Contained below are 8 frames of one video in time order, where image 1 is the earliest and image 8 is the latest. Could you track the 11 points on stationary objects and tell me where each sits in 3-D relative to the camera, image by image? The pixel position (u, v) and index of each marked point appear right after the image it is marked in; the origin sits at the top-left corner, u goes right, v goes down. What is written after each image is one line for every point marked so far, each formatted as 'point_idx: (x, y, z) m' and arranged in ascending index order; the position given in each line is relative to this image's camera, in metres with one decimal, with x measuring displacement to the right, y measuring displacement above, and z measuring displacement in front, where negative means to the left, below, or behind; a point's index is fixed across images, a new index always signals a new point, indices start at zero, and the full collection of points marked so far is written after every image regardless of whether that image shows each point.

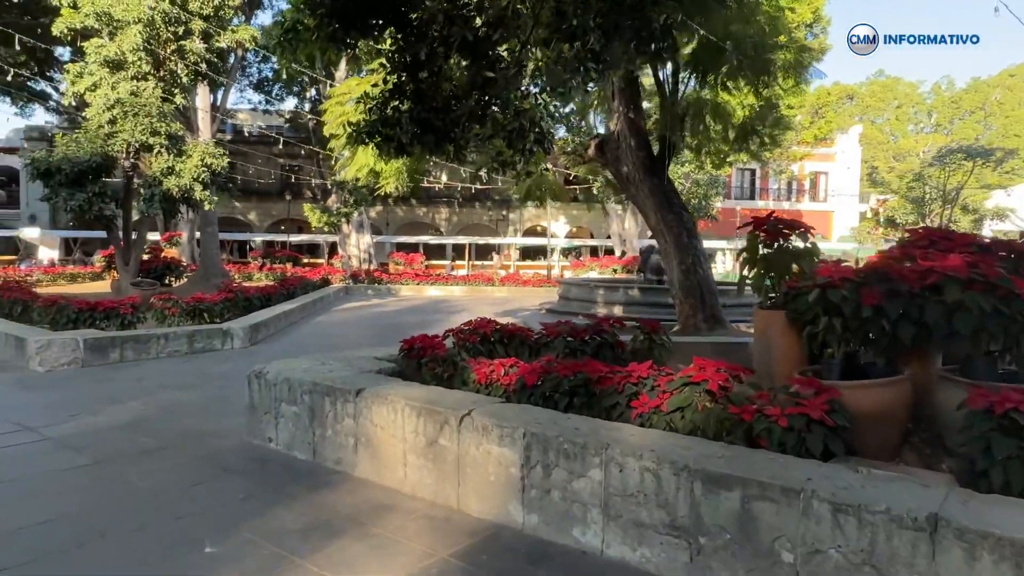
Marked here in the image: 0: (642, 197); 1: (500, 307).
0: (+1.8, +1.2, +9.4) m
1: (-0.3, -0.4, +15.7) m
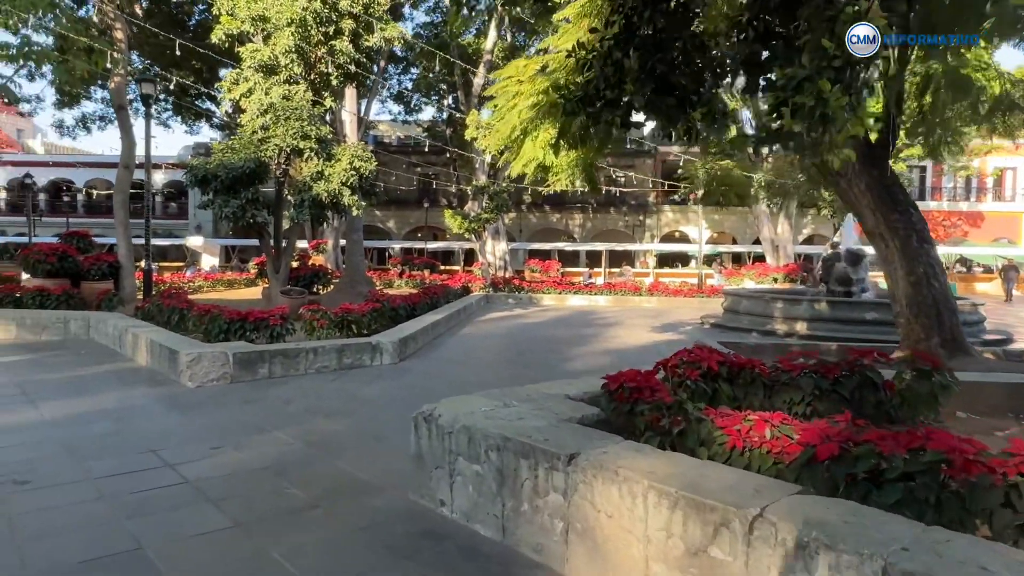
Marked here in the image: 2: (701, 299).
0: (+3.9, +1.1, +7.7) m
1: (+3.0, -0.7, +14.3) m
2: (+5.2, -0.3, +18.8) m
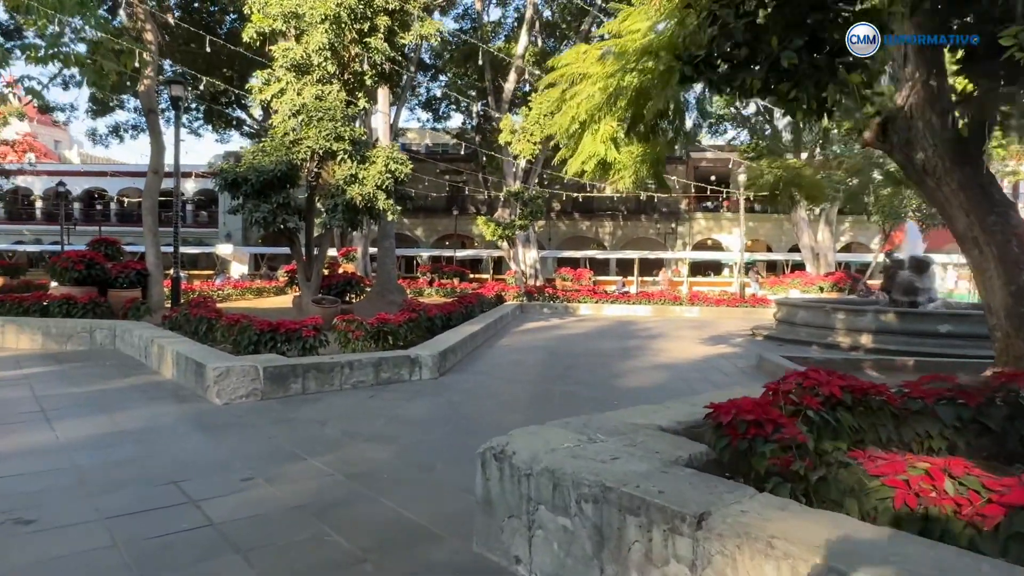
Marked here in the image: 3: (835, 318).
0: (+4.4, +1.0, +6.9) m
1: (+3.7, -0.8, +13.5) m
2: (+6.2, -0.6, +18.0) m
3: (+5.3, -0.5, +11.1) m
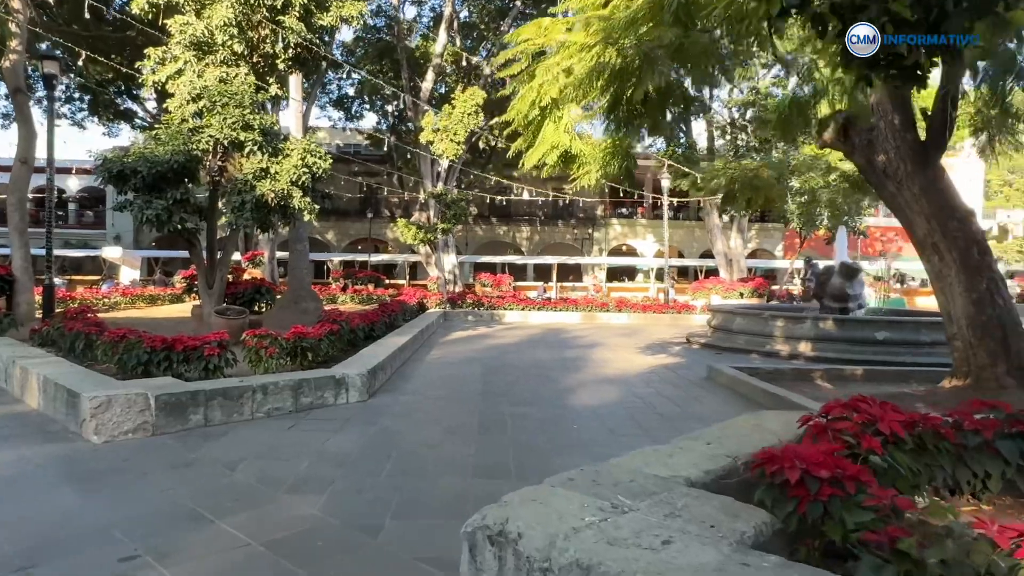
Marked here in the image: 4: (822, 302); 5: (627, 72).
0: (+3.8, +0.9, +6.7) m
1: (+2.3, -1.0, +13.1) m
2: (+4.2, -0.7, +17.9) m
3: (+4.2, -0.6, +10.9) m
4: (+5.5, -0.2, +12.0) m
5: (+0.7, +1.3, +4.2) m
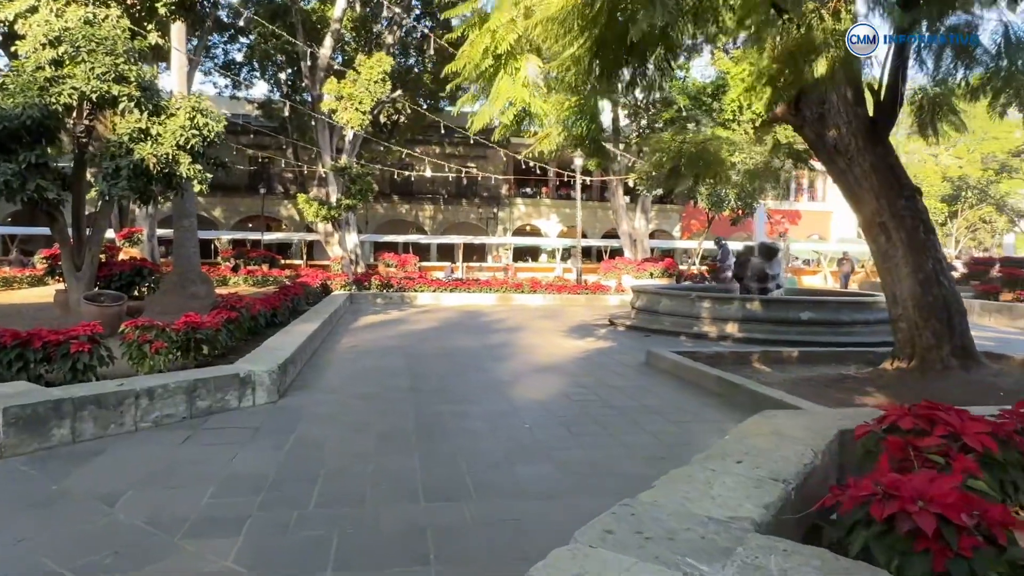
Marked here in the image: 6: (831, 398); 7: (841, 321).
0: (+3.2, +1.1, +6.4) m
1: (+0.8, -0.6, +12.6) m
2: (+1.9, -0.2, +17.6) m
3: (+2.9, -0.3, +10.7) m
4: (+4.0, +0.1, +11.9) m
5: (+0.5, +1.4, +3.5) m
6: (+3.0, -1.0, +6.3) m
7: (+4.8, -0.5, +10.0) m
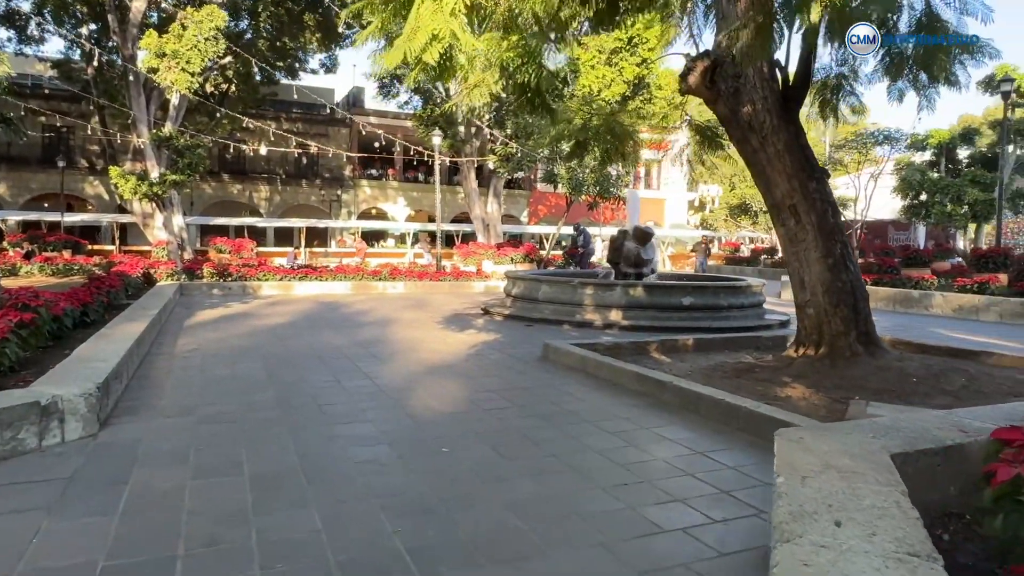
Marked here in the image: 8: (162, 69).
0: (+2.3, +1.2, +6.1) m
1: (-1.5, -0.4, +11.6) m
2: (-1.5, +0.1, +16.7) m
3: (+1.0, -0.1, +10.2) m
4: (+1.8, +0.4, +11.7) m
5: (+0.3, +1.5, +2.6) m
6: (+2.1, -0.9, +5.9) m
7: (+3.0, -0.3, +10.0) m
8: (-7.8, +4.9, +15.3) m
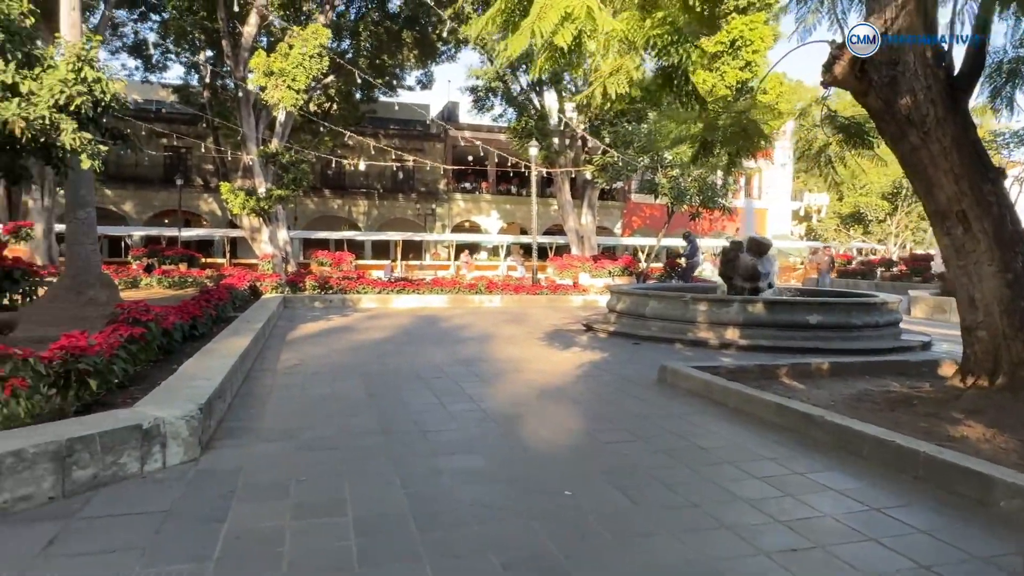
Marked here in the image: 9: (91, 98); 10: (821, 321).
0: (+3.2, +1.1, +5.3) m
1: (+0.2, -0.6, +11.2) m
2: (+0.8, -0.2, +16.2) m
3: (+2.5, -0.3, +9.5) m
4: (+3.5, +0.1, +10.8) m
5: (+0.8, +1.4, +2.1) m
6: (+3.0, -1.0, +5.1) m
7: (+4.5, -0.5, +9.0) m
8: (-5.6, +4.6, +15.7) m
9: (-3.8, +1.7, +6.1) m
10: (+4.1, -0.4, +8.9) m
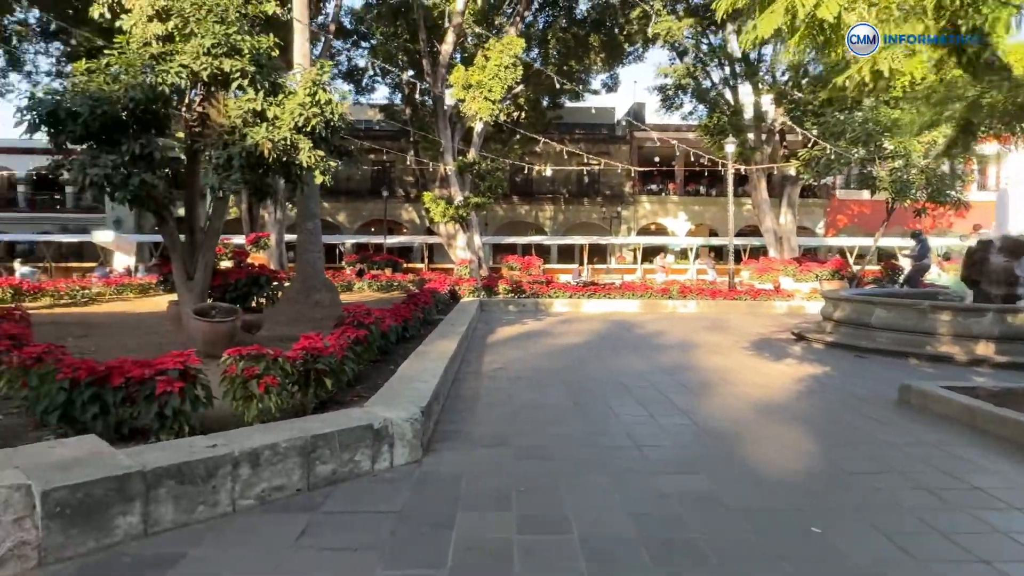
0: (+4.7, +1.0, +4.0) m
1: (+3.3, -0.7, +10.5) m
2: (+5.2, -0.3, +15.2) m
3: (+5.1, -0.4, +8.3) m
4: (+6.4, 0.0, +9.3) m
5: (+1.5, +1.3, +1.6) m
6: (+4.4, -1.1, +3.9) m
7: (+6.9, -0.6, +7.3) m
8: (-1.1, +4.5, +16.4) m
9: (-1.9, +1.7, +6.7) m
10: (+6.4, -0.5, +7.3) m
